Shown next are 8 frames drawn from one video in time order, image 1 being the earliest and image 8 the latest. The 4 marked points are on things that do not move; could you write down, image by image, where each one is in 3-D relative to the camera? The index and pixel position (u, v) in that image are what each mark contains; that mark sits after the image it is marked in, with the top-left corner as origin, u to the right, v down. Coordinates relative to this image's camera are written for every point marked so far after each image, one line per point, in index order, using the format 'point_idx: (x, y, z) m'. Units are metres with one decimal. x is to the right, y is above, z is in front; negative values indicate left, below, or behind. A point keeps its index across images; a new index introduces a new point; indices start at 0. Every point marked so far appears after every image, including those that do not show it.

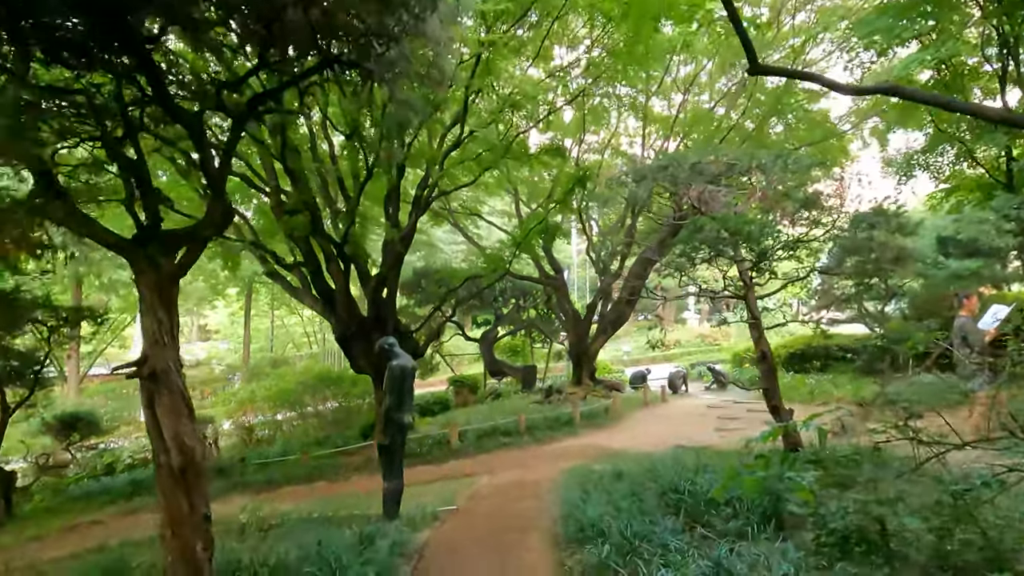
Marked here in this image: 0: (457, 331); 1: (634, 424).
0: (-1.3, -1.0, +15.9) m
1: (+1.8, -2.0, +9.6) m
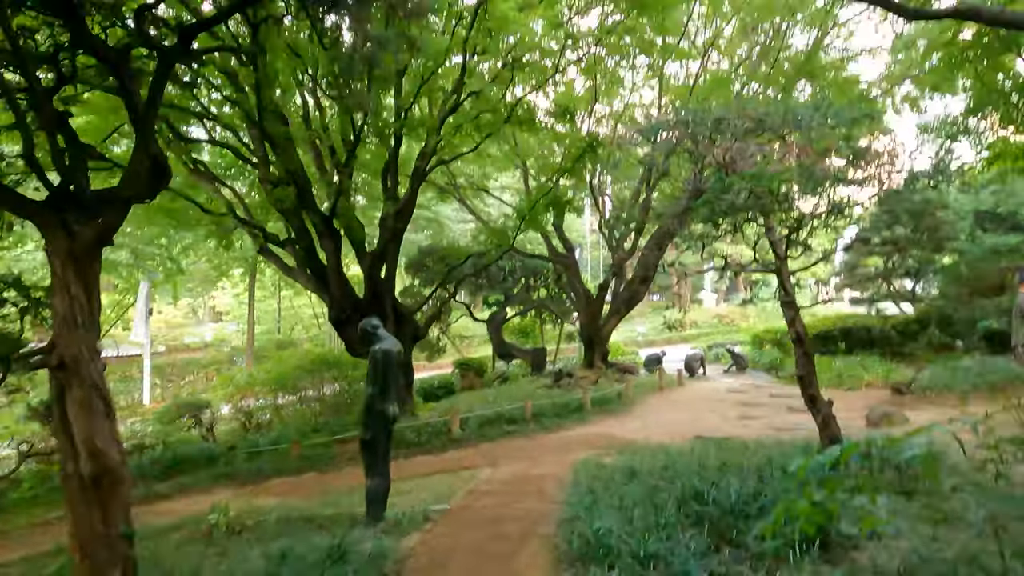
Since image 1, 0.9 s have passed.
0: (-1.1, -0.5, +15.3) m
1: (+1.9, -1.7, +9.0) m
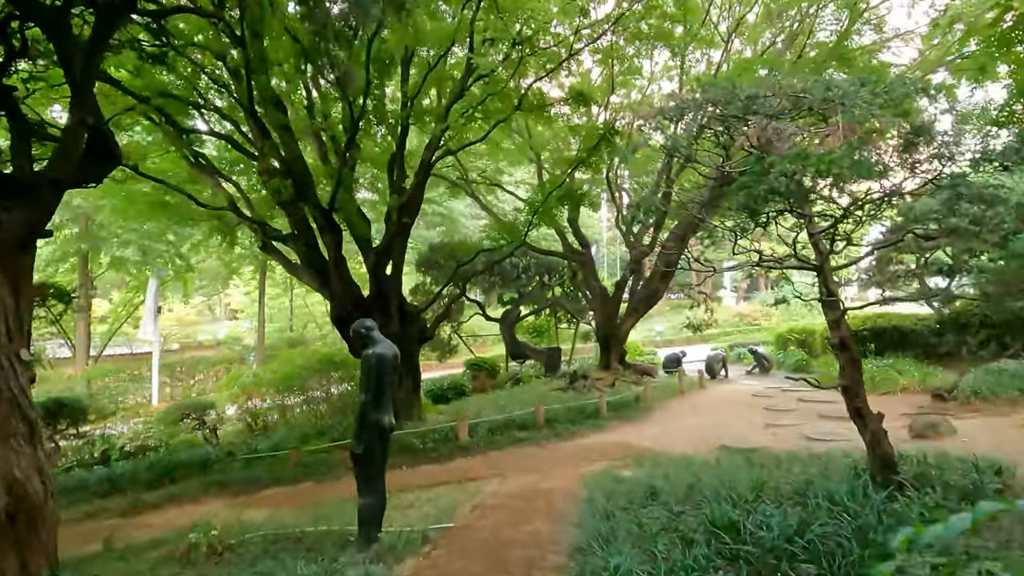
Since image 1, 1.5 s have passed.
0: (-0.8, -0.5, +14.9) m
1: (+2.0, -1.6, +8.5) m
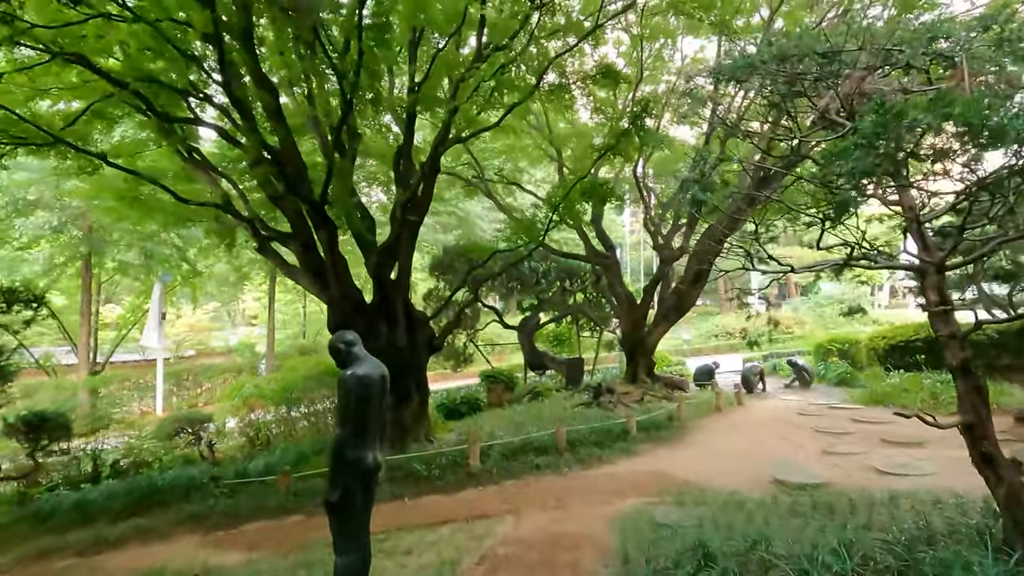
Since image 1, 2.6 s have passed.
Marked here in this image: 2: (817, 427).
0: (-0.4, -0.6, +14.0) m
1: (+2.2, -1.7, +7.5) m
2: (+3.5, -1.6, +7.7) m
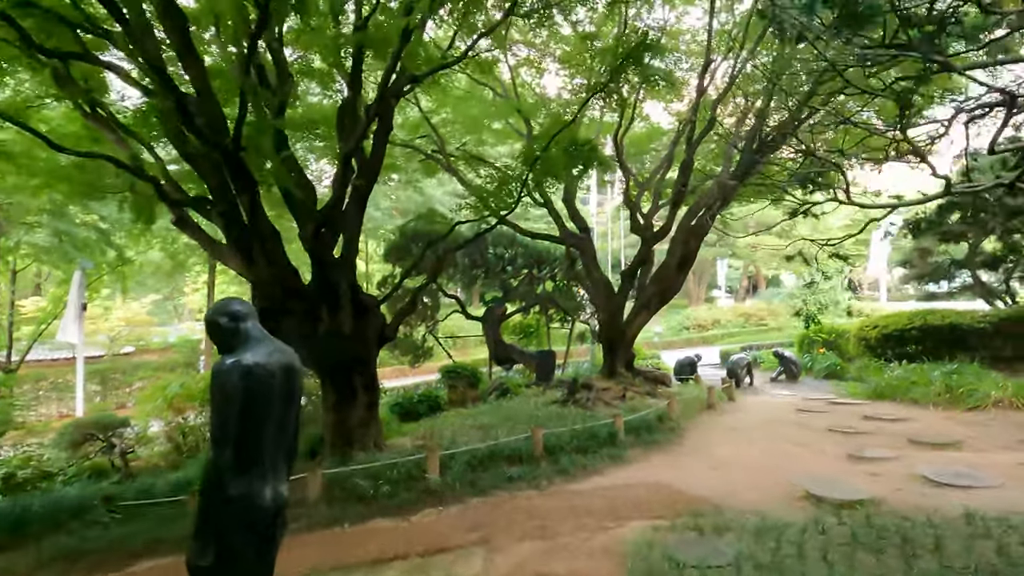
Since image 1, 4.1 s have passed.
0: (-1.1, -0.4, +12.8) m
1: (+1.9, -1.5, +6.5) m
2: (+3.2, -1.4, +6.7) m
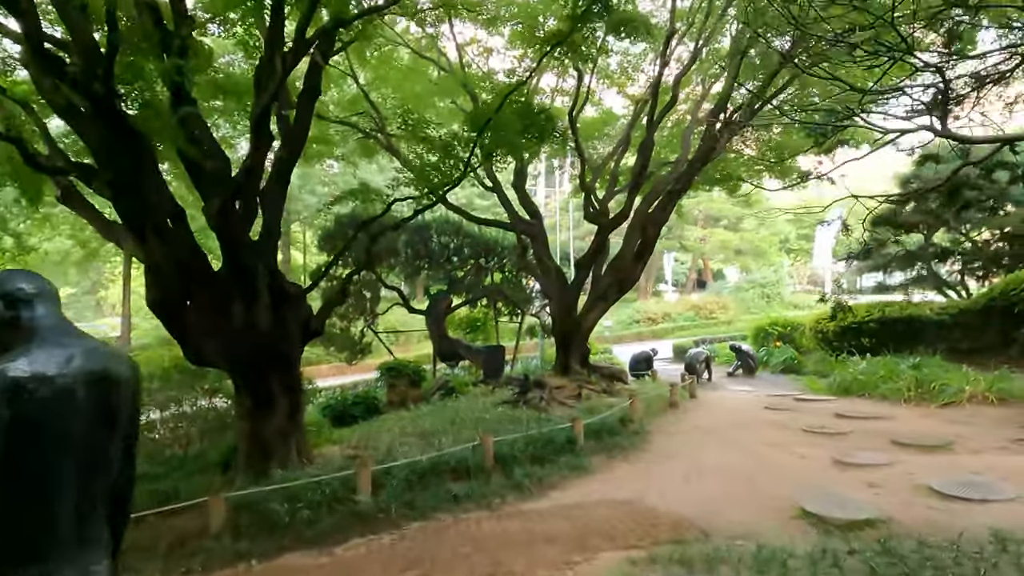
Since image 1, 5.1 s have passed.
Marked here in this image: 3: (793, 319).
0: (-2.1, -0.2, +11.9) m
1: (+1.4, -1.4, +5.8) m
2: (+2.7, -1.3, +6.2) m
3: (+5.4, -0.6, +12.8) m
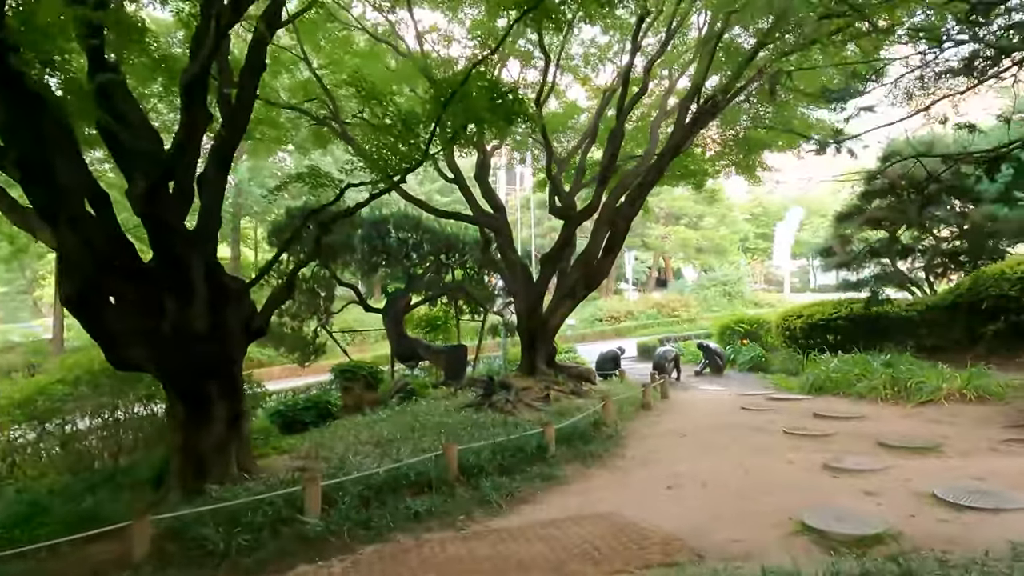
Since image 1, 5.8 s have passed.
0: (-2.7, -0.2, +11.3) m
1: (+1.1, -1.3, +5.4) m
2: (+2.4, -1.3, +5.9) m
3: (+4.7, -0.5, +12.6) m
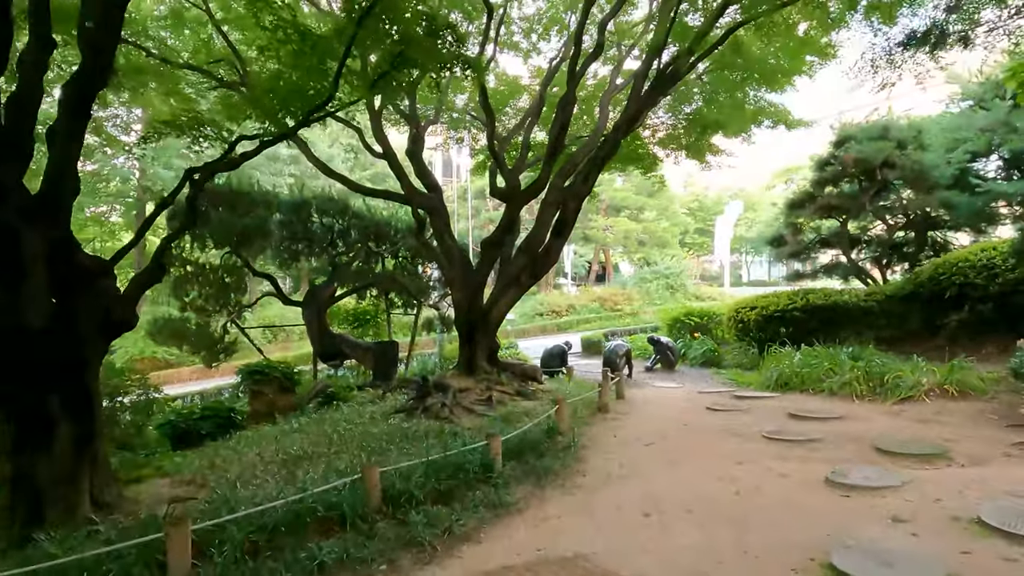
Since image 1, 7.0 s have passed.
0: (-3.7, 0.0, +10.0) m
1: (+0.7, -1.2, +4.6) m
2: (+1.9, -1.1, +5.1) m
3: (+3.6, -0.4, +12.1) m
